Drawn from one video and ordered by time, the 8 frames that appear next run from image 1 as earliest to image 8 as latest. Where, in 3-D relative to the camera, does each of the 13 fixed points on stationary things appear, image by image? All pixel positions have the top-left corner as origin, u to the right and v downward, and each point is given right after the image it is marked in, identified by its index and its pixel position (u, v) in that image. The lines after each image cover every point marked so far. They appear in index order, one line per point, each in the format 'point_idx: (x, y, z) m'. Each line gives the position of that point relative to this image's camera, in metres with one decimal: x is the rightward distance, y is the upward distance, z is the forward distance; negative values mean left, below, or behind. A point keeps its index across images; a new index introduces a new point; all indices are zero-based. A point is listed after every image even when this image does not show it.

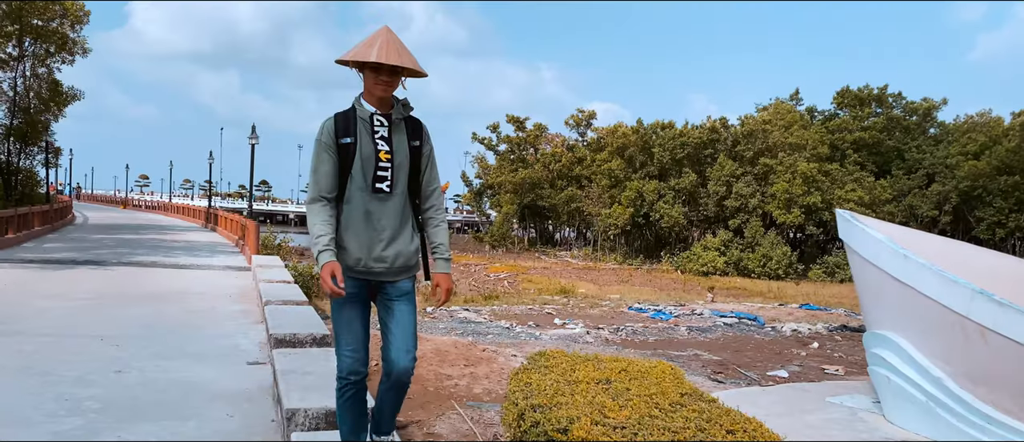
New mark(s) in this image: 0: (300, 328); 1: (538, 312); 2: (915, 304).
0: (-1.1, -0.5, +4.3) m
1: (+0.4, -1.3, +12.3) m
2: (+2.3, -0.5, +4.8) m
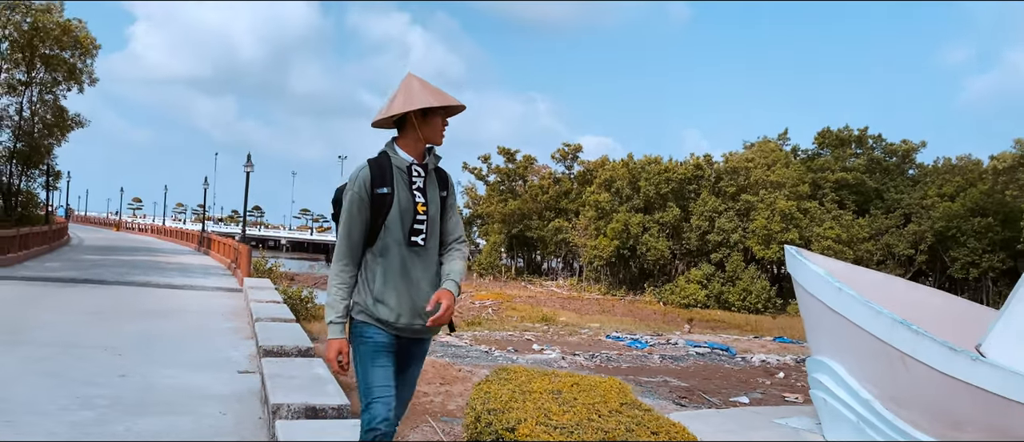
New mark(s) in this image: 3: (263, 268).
0: (-1.2, -0.7, +4.7) m
1: (+0.1, -1.8, +12.7) m
2: (+2.1, -0.7, +5.3) m
3: (-3.9, -0.7, +13.3) m
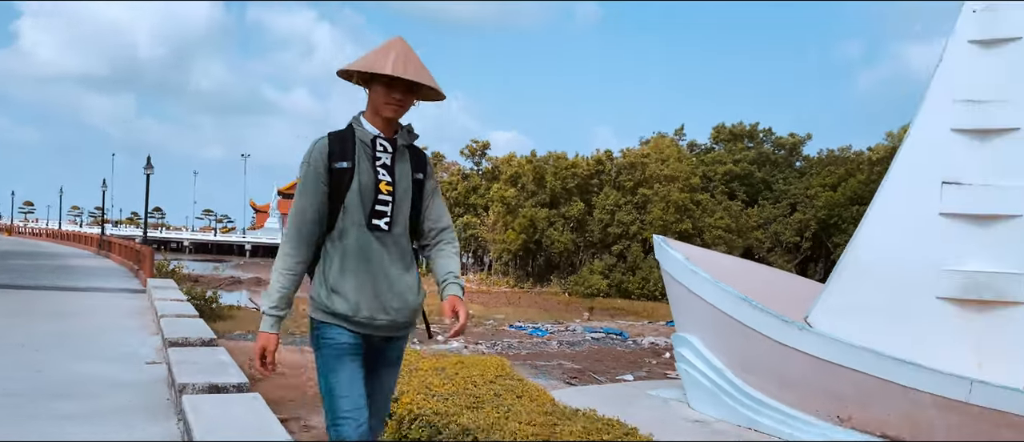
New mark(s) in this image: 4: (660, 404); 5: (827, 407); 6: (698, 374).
0: (-1.9, -0.7, +5.1) m
1: (-1.4, -1.7, +13.2) m
2: (+1.3, -0.6, +6.0) m
3: (-5.4, -0.8, +13.4) m
4: (+1.1, -1.4, +6.6) m
5: (+1.9, -1.1, +5.1) m
6: (+1.3, -1.1, +6.2) m
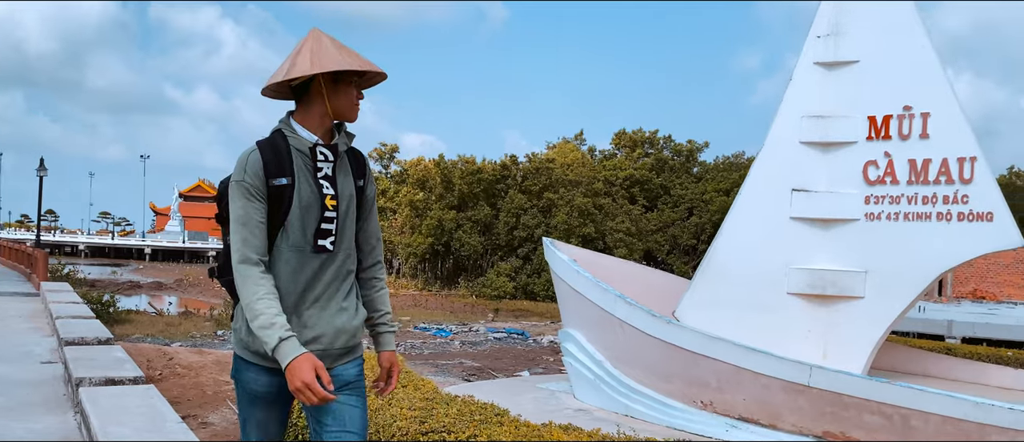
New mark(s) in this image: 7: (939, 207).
0: (-2.6, -0.7, +5.2) m
1: (-2.9, -1.8, +13.3) m
2: (+0.6, -0.6, +6.4) m
3: (-6.9, -0.8, +13.1) m
4: (+0.3, -1.4, +7.0) m
5: (+1.2, -1.1, +5.6) m
6: (+0.5, -1.1, +6.6) m
7: (+2.6, +0.1, +5.1) m
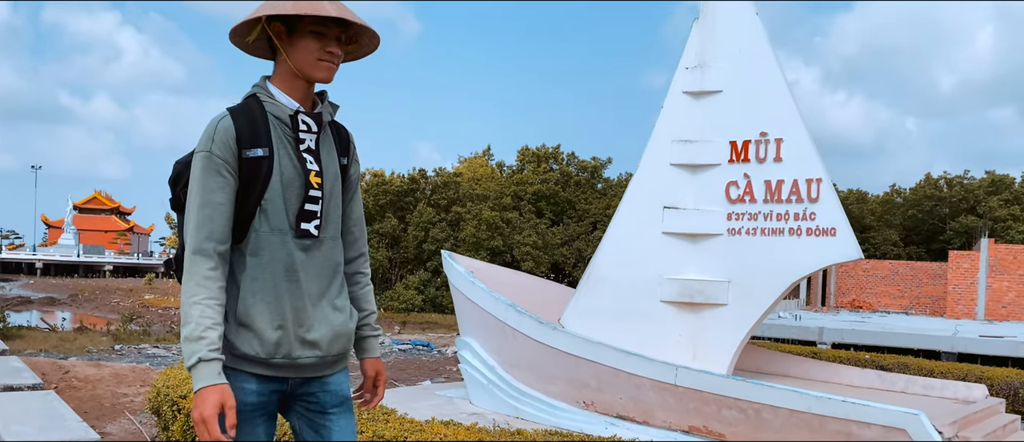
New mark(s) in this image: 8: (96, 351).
0: (-3.3, -0.8, +5.2) m
1: (-4.4, -2.0, +13.3) m
2: (-0.3, -0.8, +6.8) m
3: (-8.4, -1.0, +12.6) m
4: (-0.6, -1.5, +7.3) m
5: (+0.4, -1.2, +6.0) m
6: (-0.3, -1.2, +7.0) m
7: (+1.9, 0.0, +5.7) m
8: (-5.6, -1.7, +11.4) m
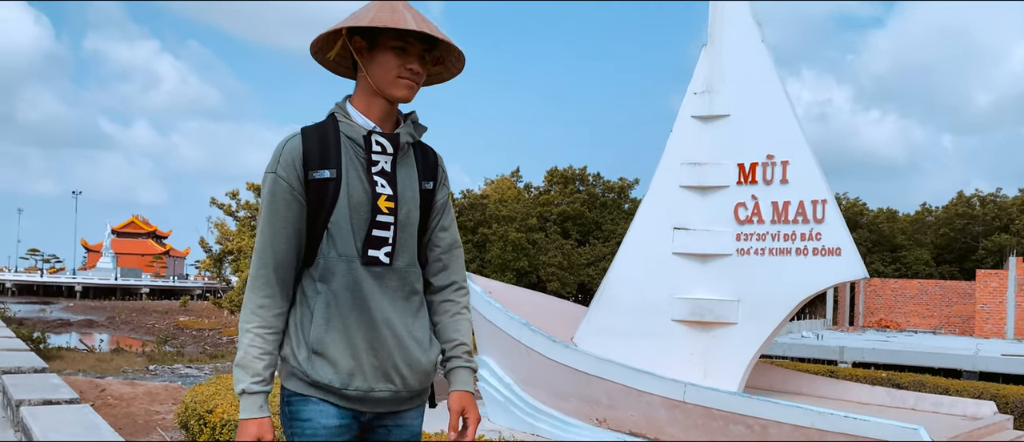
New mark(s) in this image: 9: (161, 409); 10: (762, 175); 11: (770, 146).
0: (-3.2, -0.9, +5.5) m
1: (-4.0, -2.3, +13.6) m
2: (-0.1, -0.9, +7.0) m
3: (-8.0, -1.4, +13.1) m
4: (-0.4, -1.7, +7.5) m
5: (+0.5, -1.4, +6.2) m
6: (-0.2, -1.4, +7.1) m
7: (+2.0, -0.1, +5.8) m
8: (-5.3, -2.1, +11.8) m
9: (-3.1, -1.7, +7.6) m
10: (+1.8, +0.3, +6.0) m
11: (+1.8, +0.5, +6.0) m
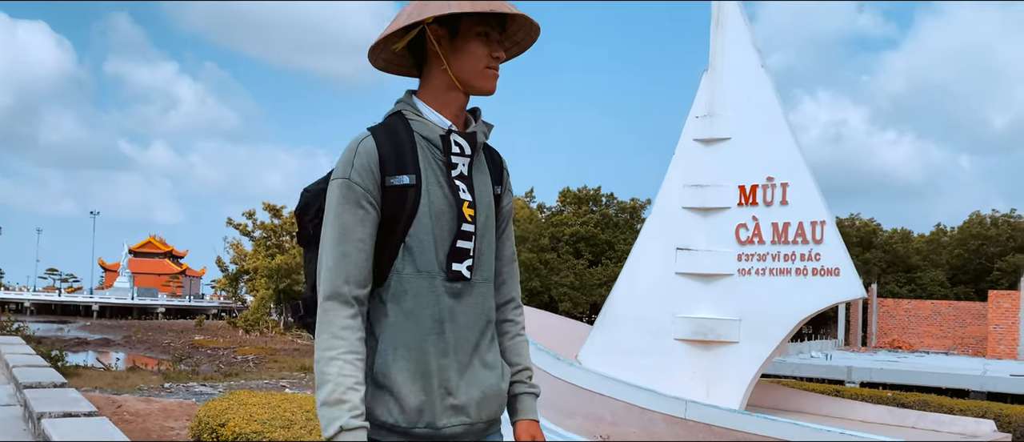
0: (-3.2, -1.1, +5.7) m
1: (-3.9, -2.7, +13.8) m
2: (-0.1, -1.1, +7.1) m
3: (-7.9, -1.7, +13.4) m
4: (-0.4, -1.9, +7.6) m
5: (+0.6, -1.5, +6.3) m
6: (-0.1, -1.6, +7.3) m
7: (+2.0, -0.3, +6.0) m
8: (-5.1, -2.3, +12.0) m
9: (-3.1, -1.9, +7.8) m
10: (+1.8, +0.2, +6.1) m
11: (+1.8, +0.4, +6.1) m
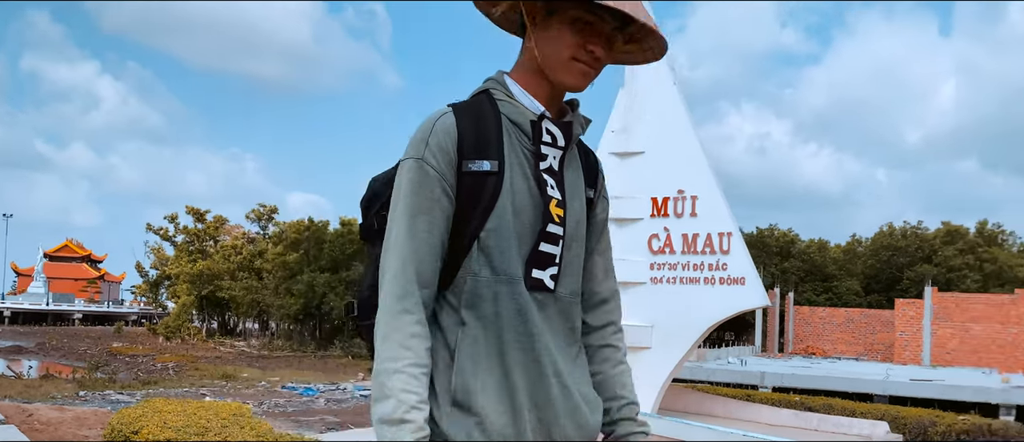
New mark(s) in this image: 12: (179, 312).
0: (-3.7, -1.1, +5.6) m
1: (-5.1, -2.7, +13.5) m
2: (-0.7, -1.2, +7.2) m
3: (-9.0, -1.7, +12.8) m
4: (-1.1, -2.0, +7.7) m
5: (0.0, -1.6, +6.5) m
6: (-0.8, -1.7, +7.4) m
7: (+1.4, -0.4, +6.2) m
8: (-6.2, -2.4, +11.7) m
9: (-3.8, -1.9, +7.6) m
10: (+1.2, +0.1, +6.4) m
11: (+1.3, +0.3, +6.4) m
12: (-6.8, -1.9, +17.3) m
